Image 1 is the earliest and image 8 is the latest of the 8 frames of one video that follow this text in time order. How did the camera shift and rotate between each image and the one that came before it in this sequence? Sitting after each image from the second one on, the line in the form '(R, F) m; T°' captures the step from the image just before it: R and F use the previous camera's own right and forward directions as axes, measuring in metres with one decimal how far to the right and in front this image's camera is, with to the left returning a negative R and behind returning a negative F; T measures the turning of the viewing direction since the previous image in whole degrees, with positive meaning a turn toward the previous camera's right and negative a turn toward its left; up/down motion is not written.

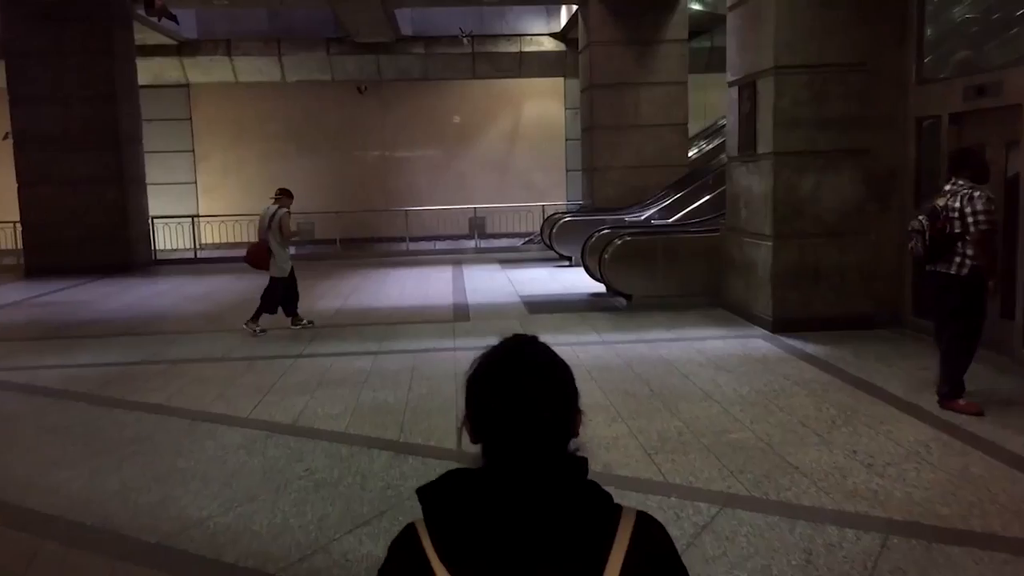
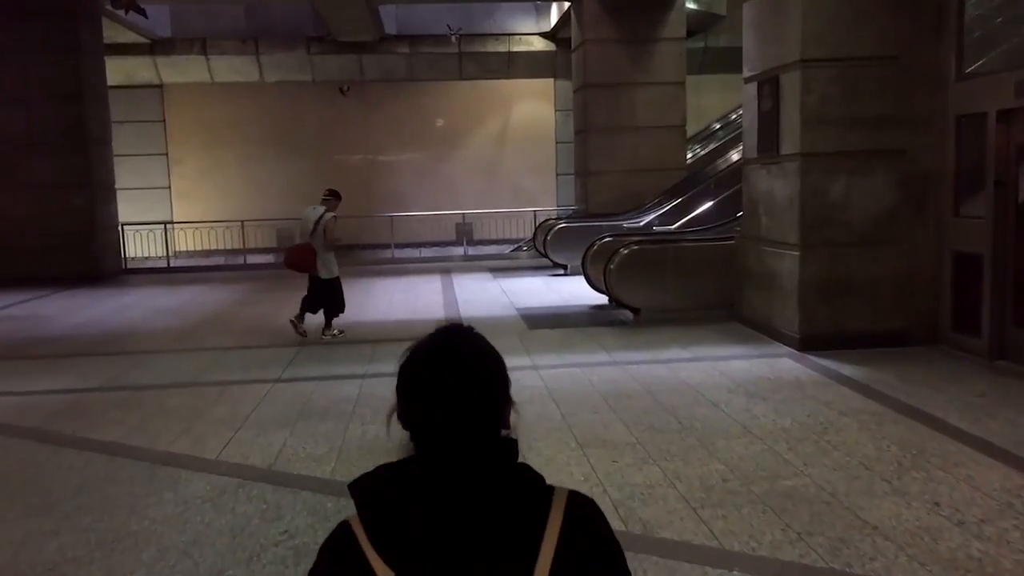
(-0.2, +0.8) m; +1°
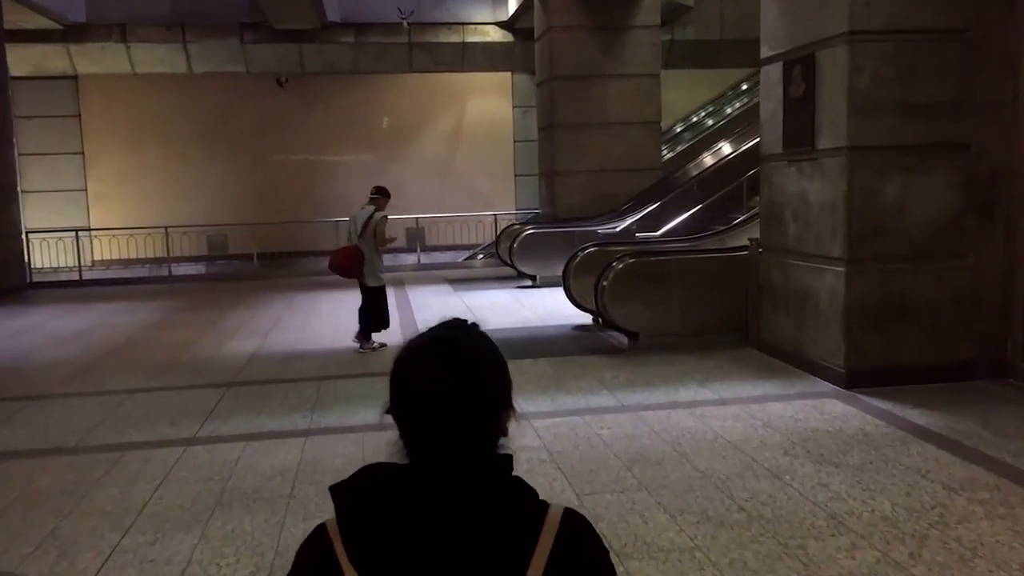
(-0.2, +1.5) m; +4°
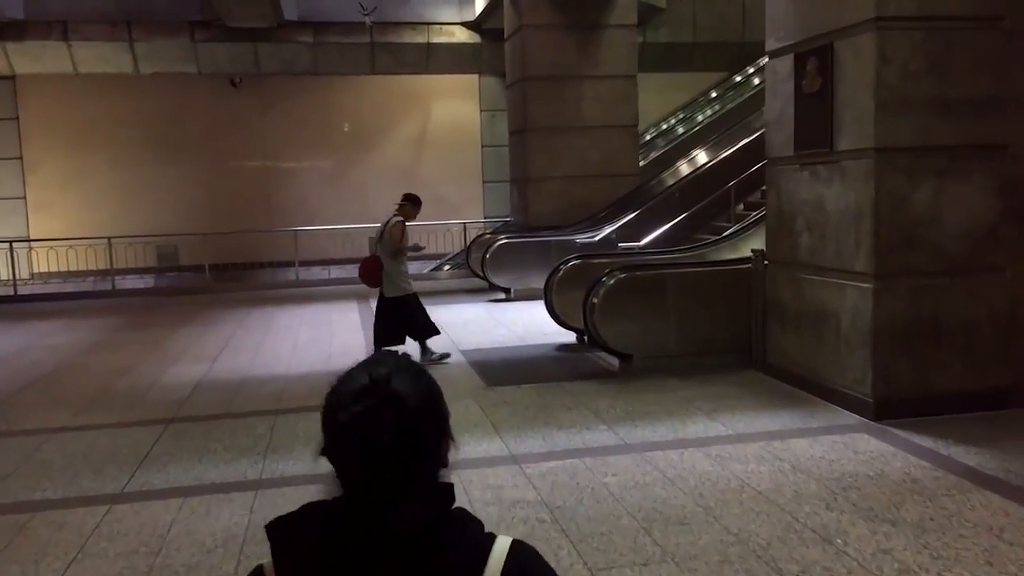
(-0.1, +0.8) m; +3°
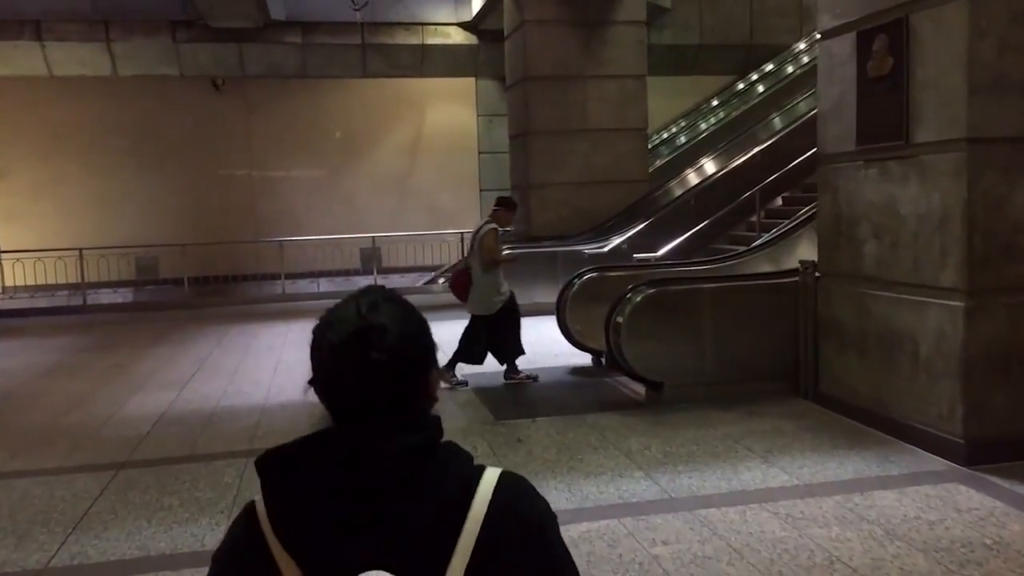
(-0.1, +0.9) m; +1°
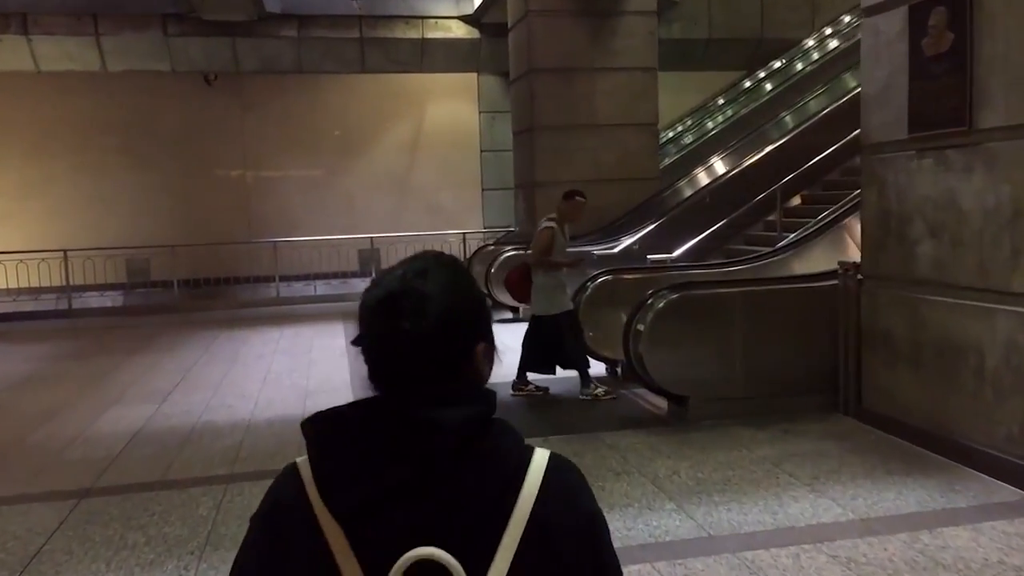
(-0.1, +0.5) m; 0°
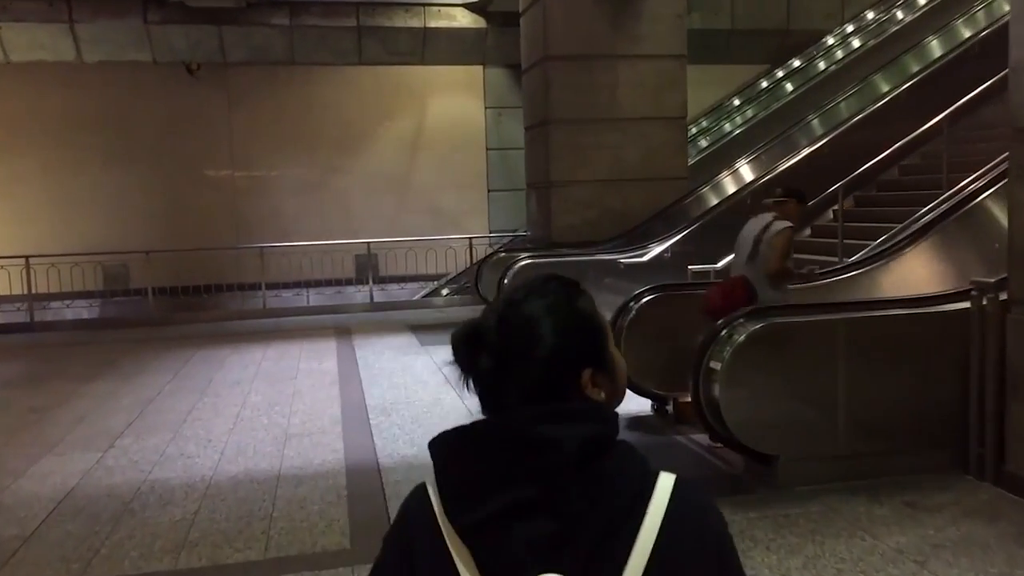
(-0.2, +1.2) m; 0°
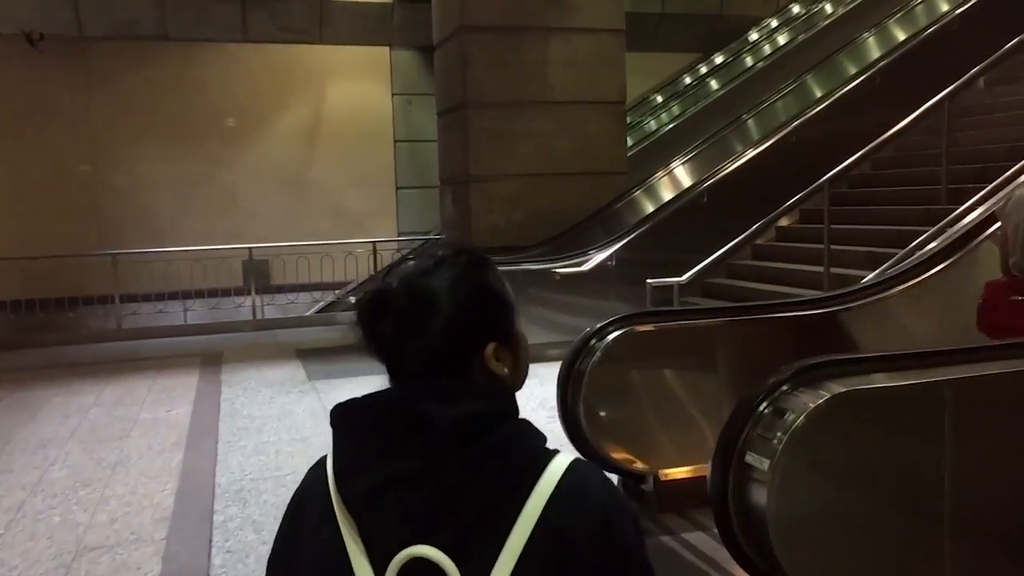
(0.0, +1.6) m; +6°
